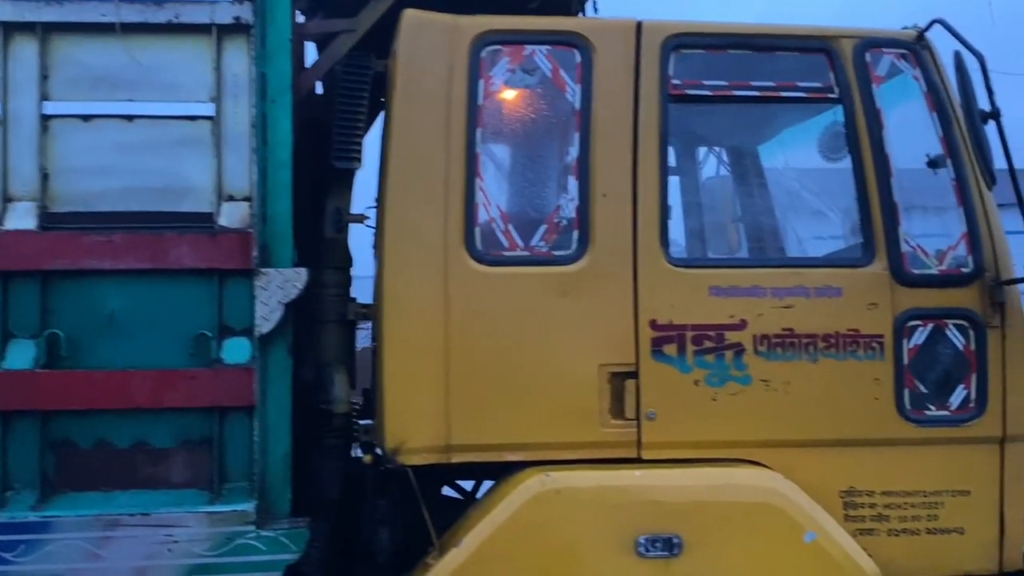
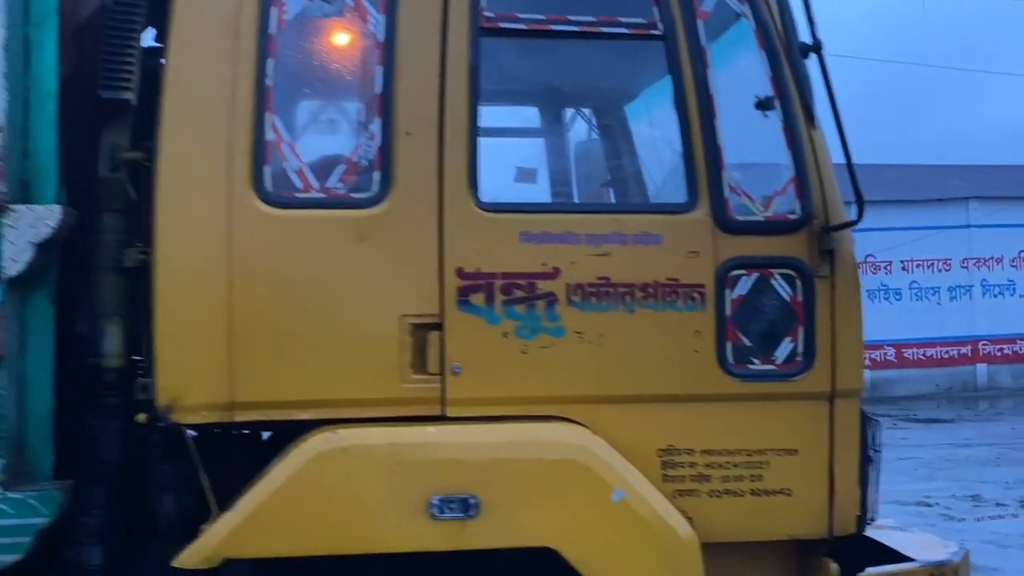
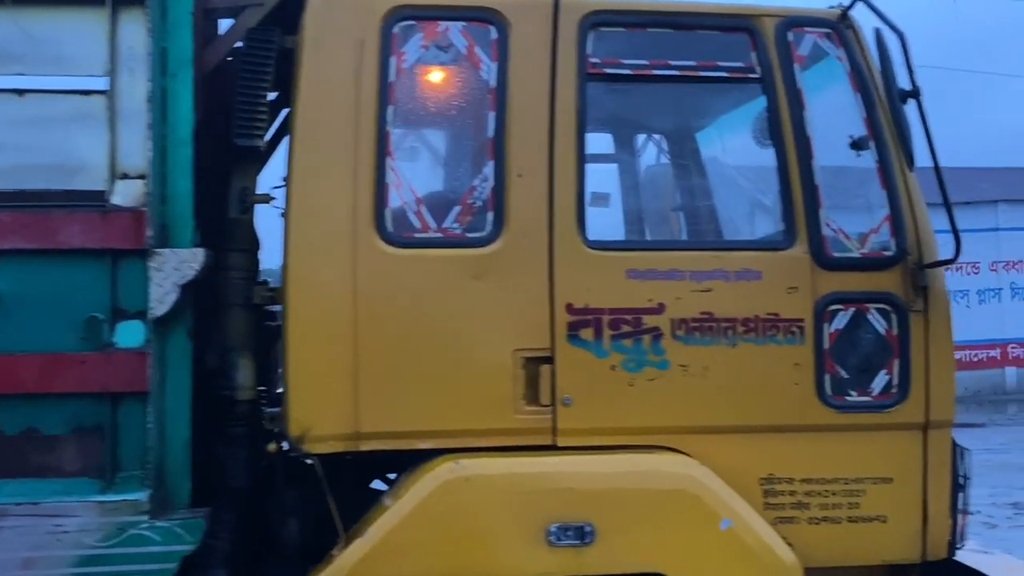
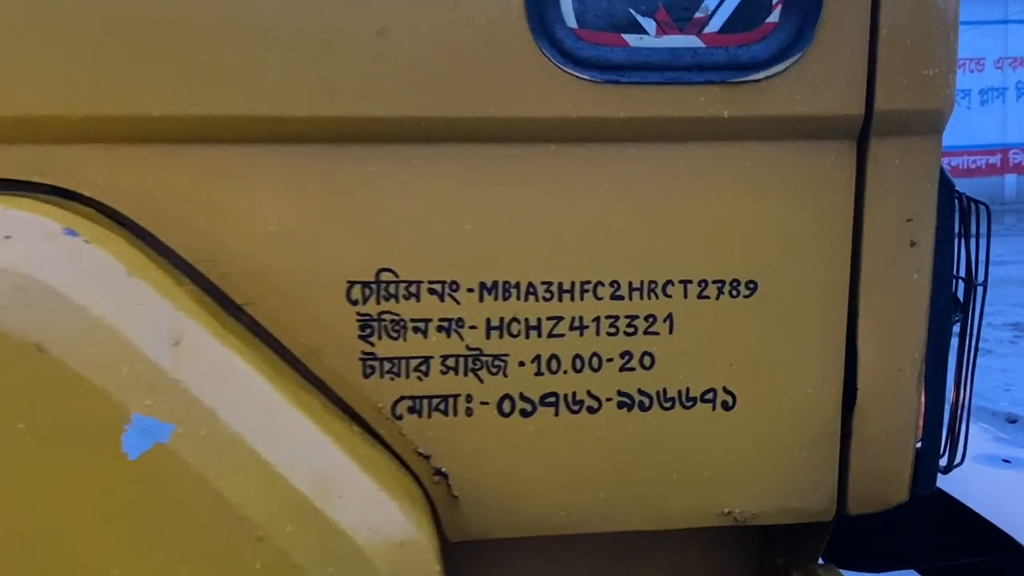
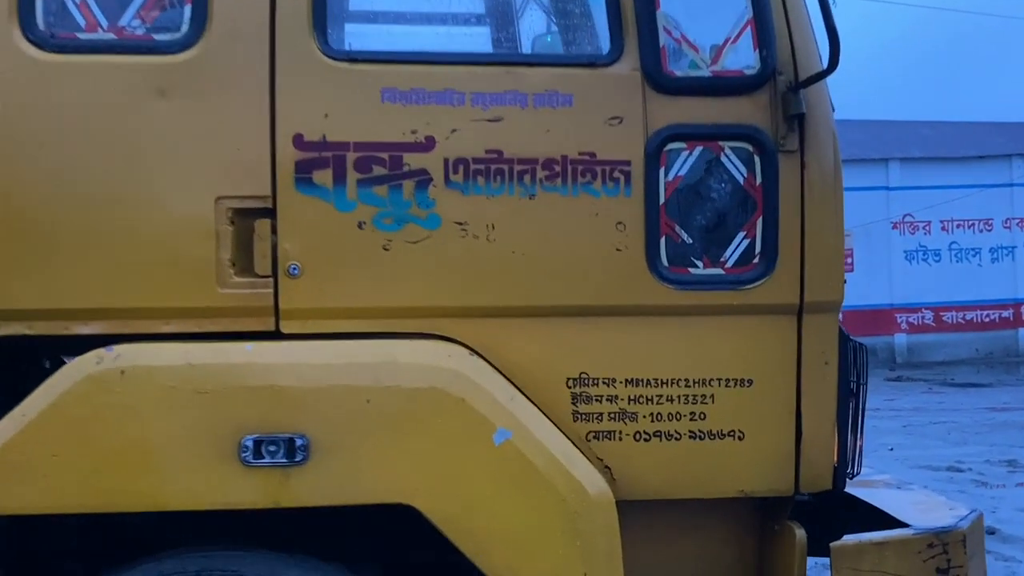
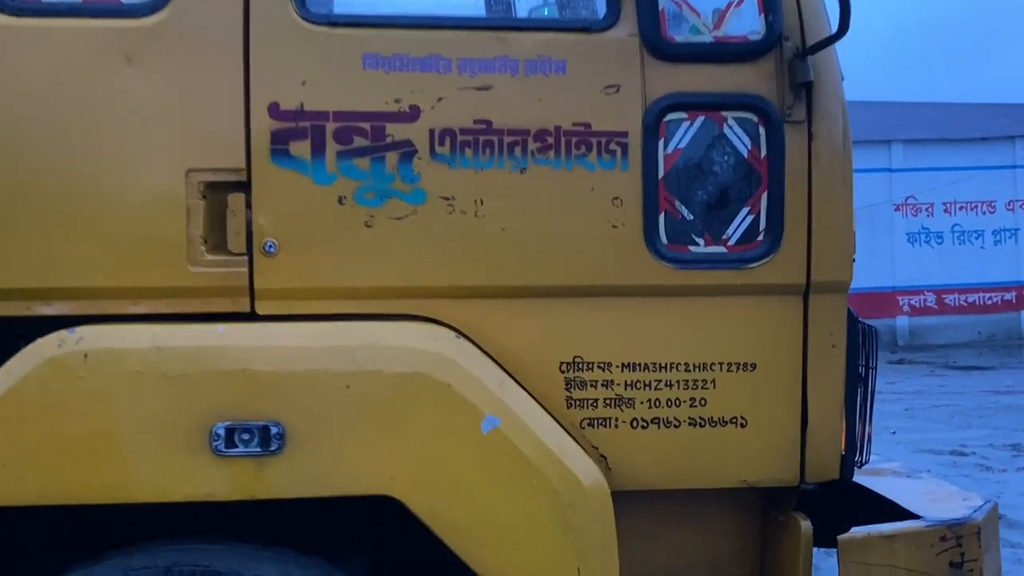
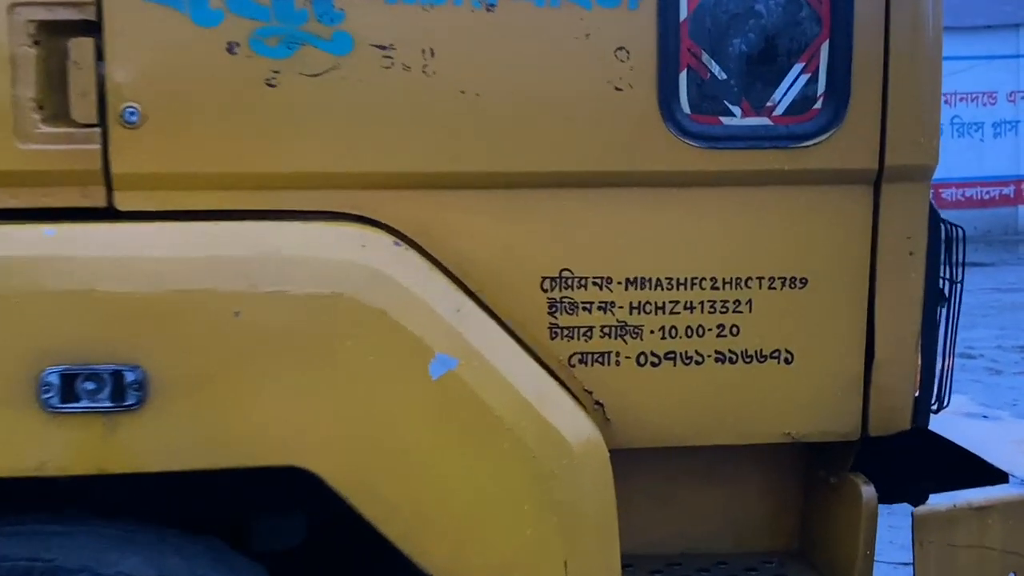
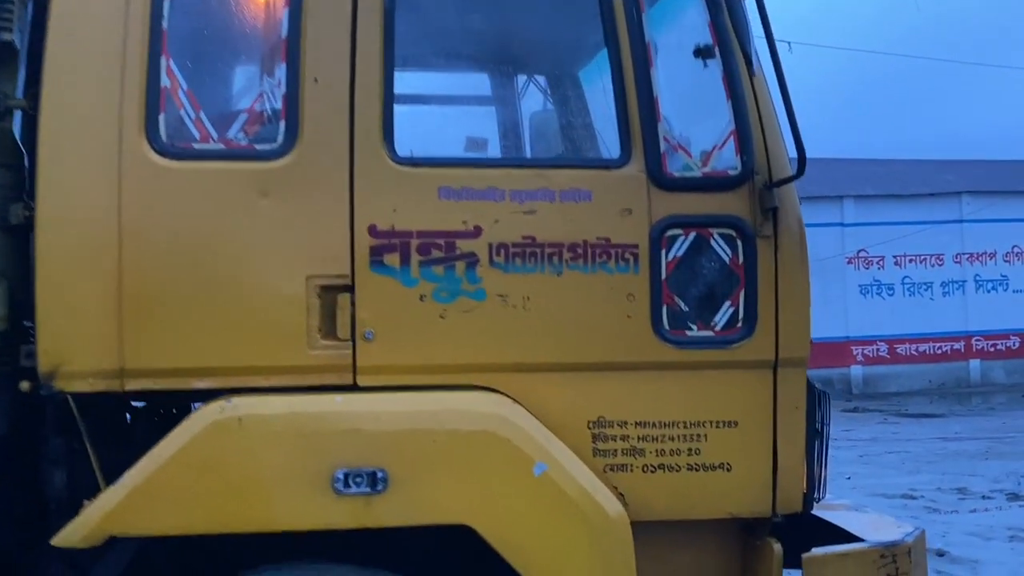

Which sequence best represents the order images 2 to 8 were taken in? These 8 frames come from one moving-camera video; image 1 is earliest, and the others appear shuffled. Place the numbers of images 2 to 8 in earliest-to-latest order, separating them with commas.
3, 2, 8, 5, 6, 7, 4
